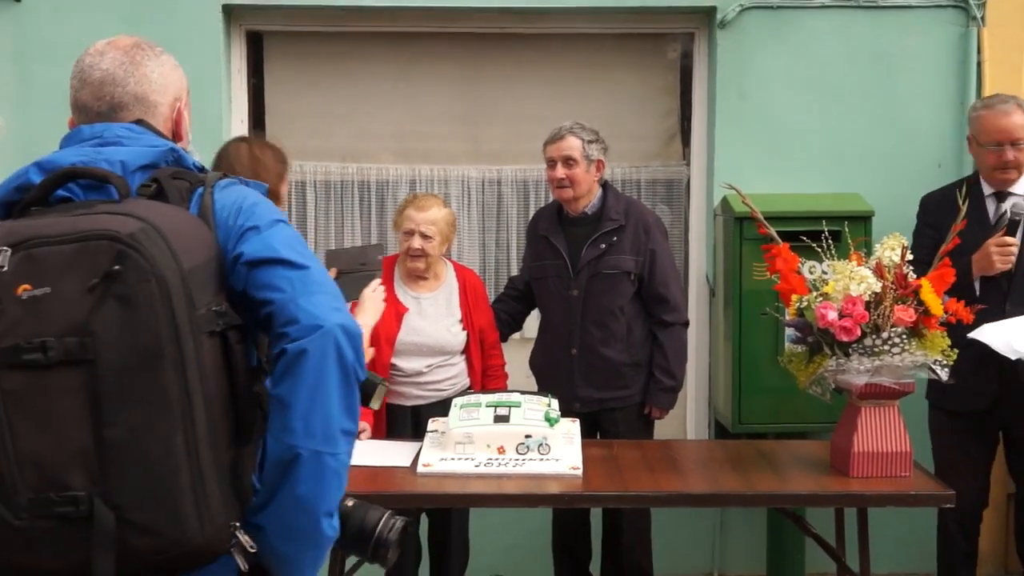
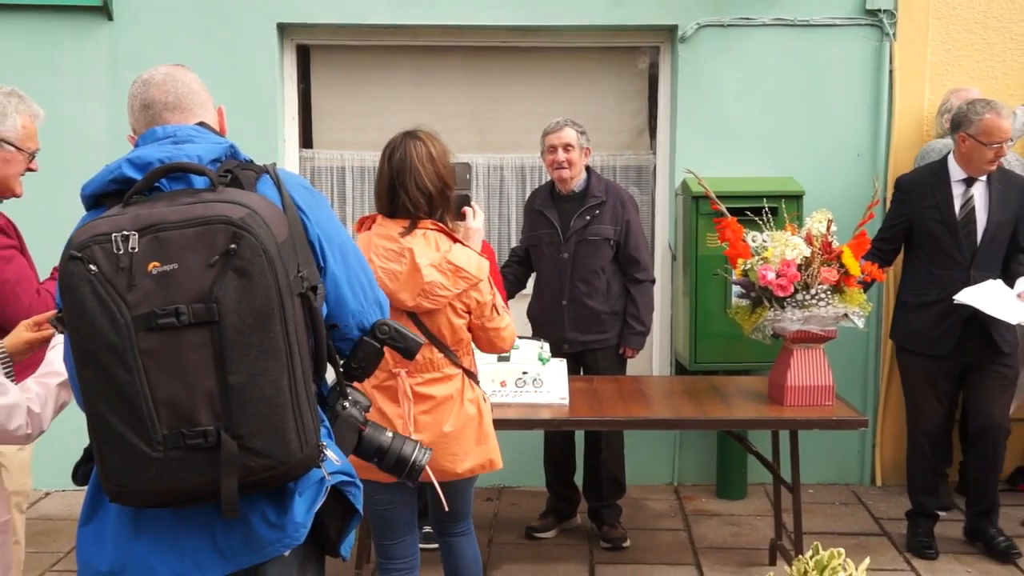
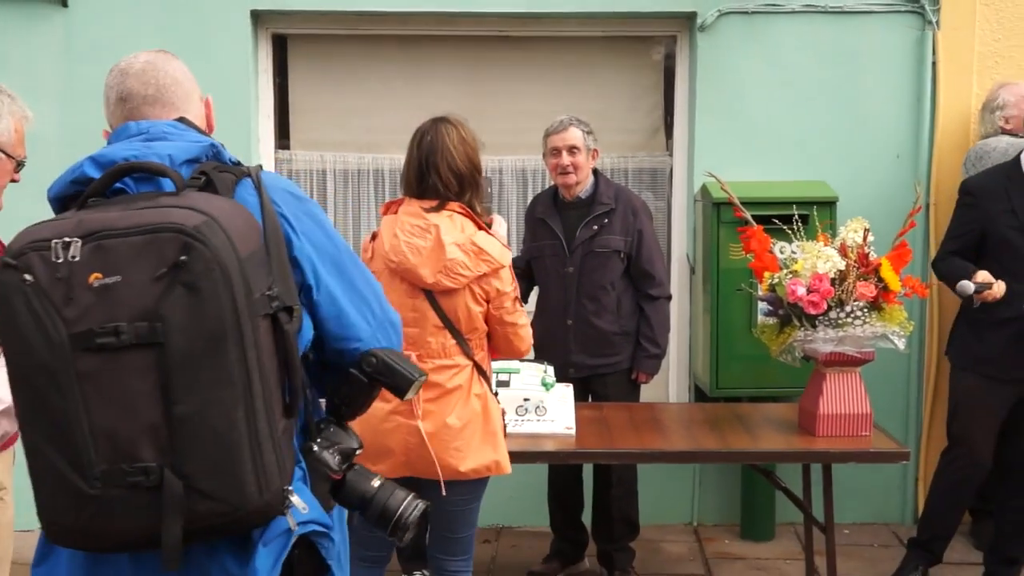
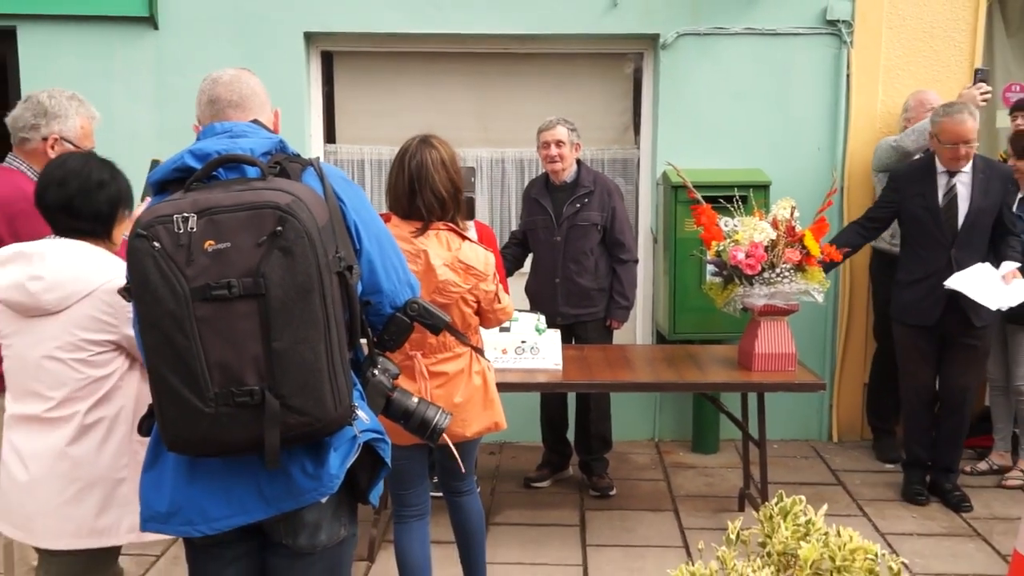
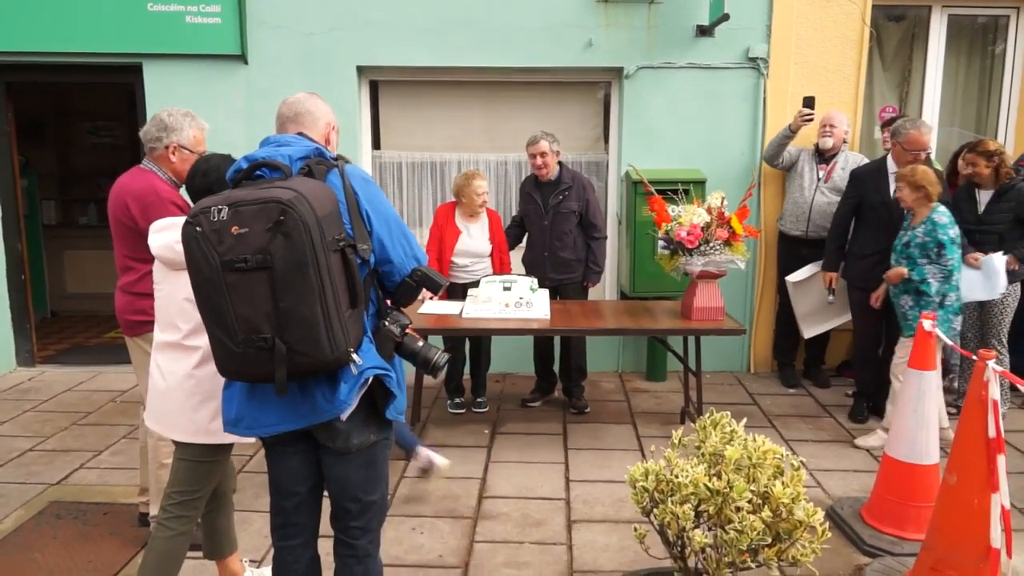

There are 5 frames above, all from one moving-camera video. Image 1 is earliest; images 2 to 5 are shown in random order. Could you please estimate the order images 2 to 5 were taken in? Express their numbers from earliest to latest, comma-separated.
3, 2, 4, 5
